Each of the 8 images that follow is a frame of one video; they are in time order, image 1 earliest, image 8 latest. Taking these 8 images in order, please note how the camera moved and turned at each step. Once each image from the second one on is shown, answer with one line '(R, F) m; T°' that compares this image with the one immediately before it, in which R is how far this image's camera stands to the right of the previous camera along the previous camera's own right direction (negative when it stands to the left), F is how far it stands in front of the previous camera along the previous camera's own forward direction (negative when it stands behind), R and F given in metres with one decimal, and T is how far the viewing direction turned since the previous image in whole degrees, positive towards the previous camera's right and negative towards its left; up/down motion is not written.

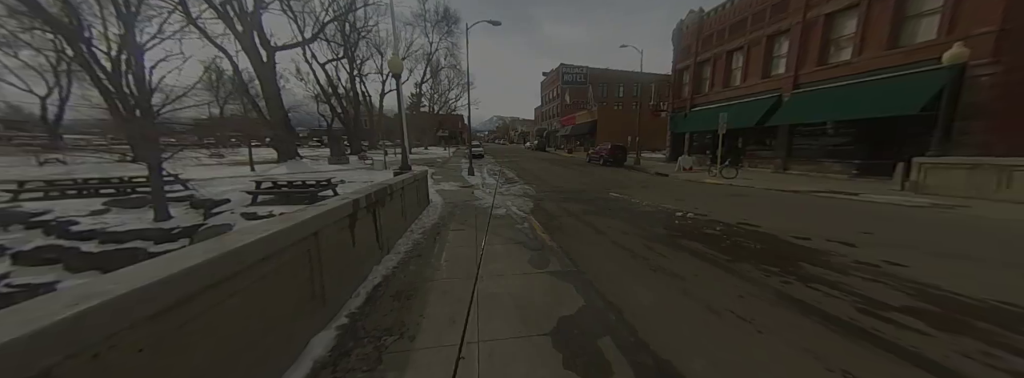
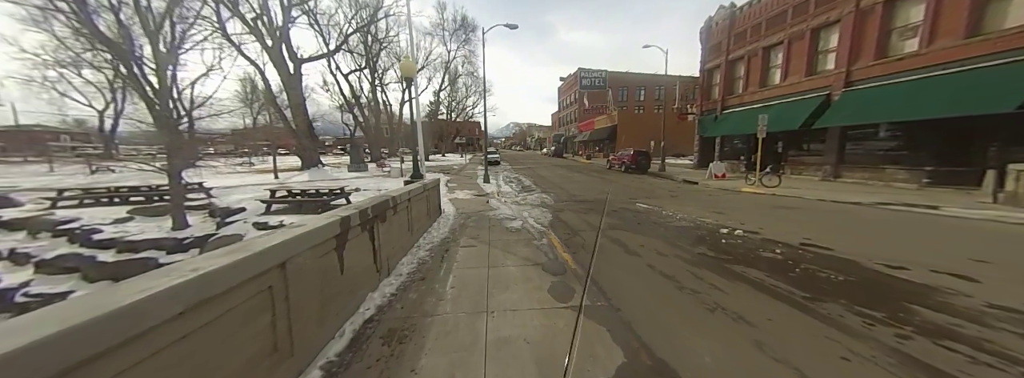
(0.0, +0.7) m; -4°
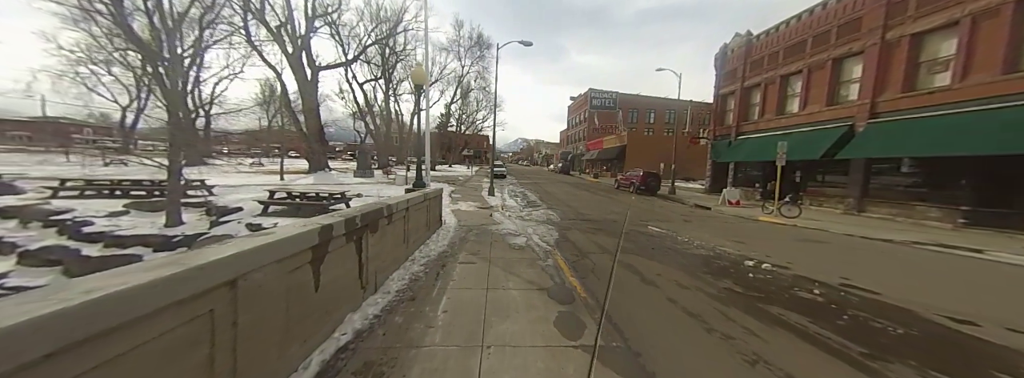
(0.0, +0.4) m; -1°
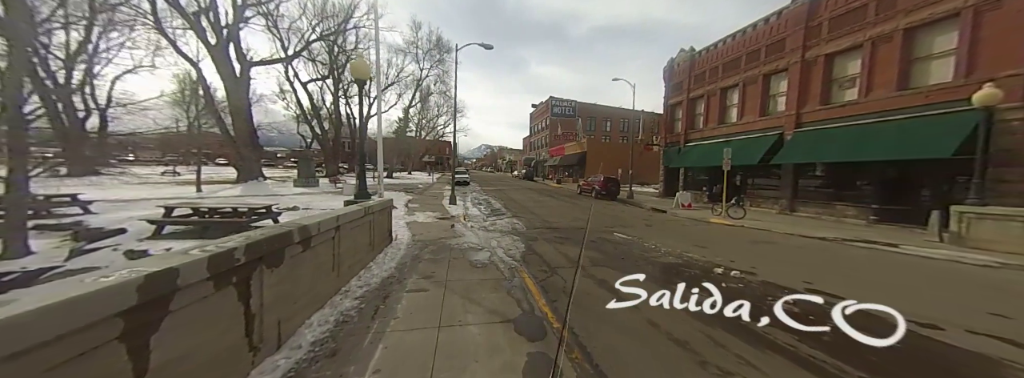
(+0.1, +0.8) m; +8°
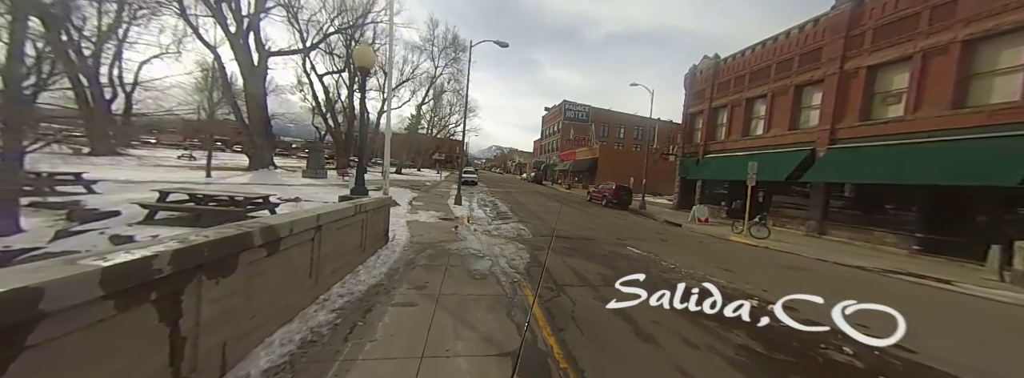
(0.0, +0.6) m; -2°
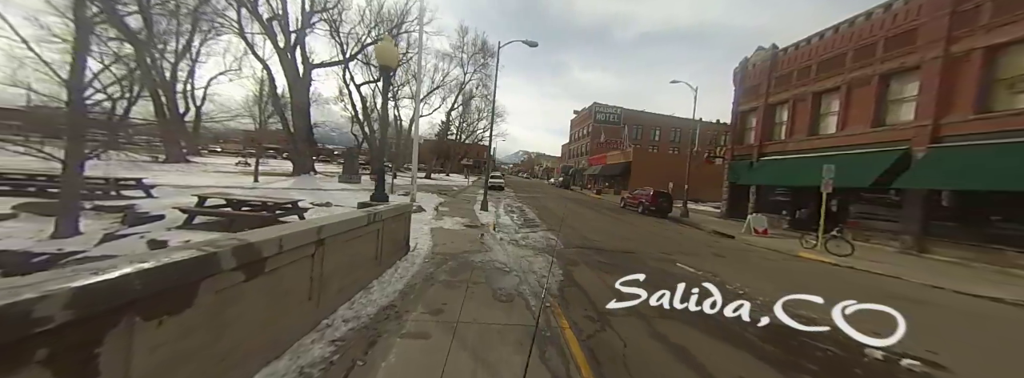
(-0.1, +0.8) m; -6°
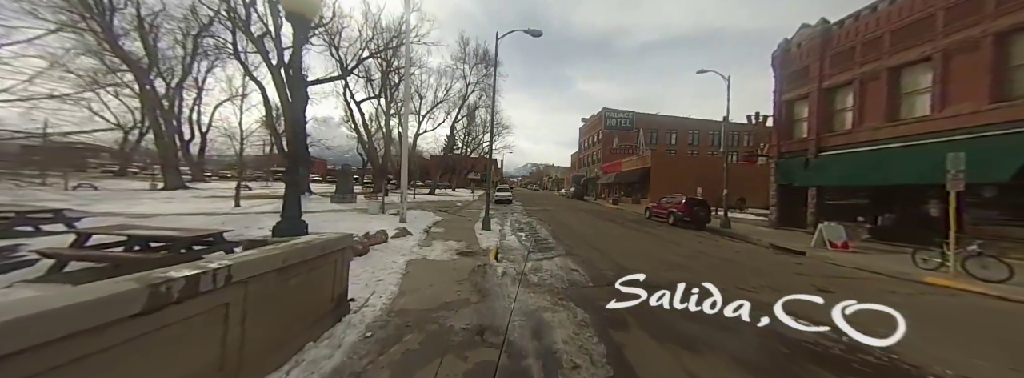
(+0.2, +2.8) m; -2°
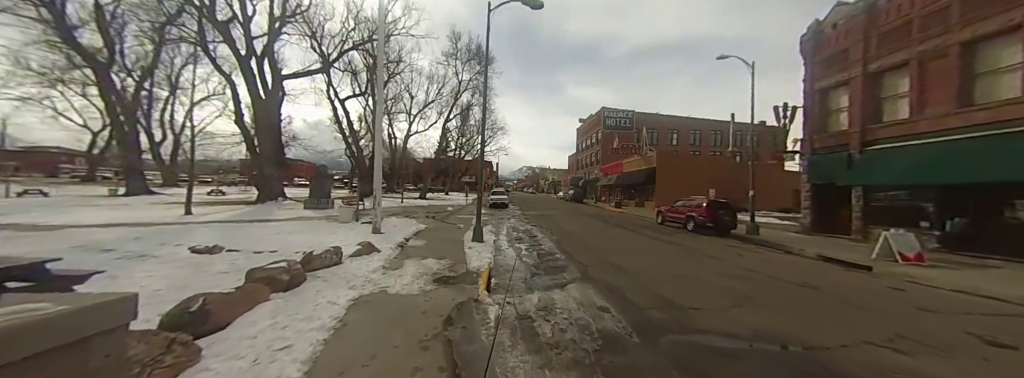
(0.0, +2.5) m; +1°
